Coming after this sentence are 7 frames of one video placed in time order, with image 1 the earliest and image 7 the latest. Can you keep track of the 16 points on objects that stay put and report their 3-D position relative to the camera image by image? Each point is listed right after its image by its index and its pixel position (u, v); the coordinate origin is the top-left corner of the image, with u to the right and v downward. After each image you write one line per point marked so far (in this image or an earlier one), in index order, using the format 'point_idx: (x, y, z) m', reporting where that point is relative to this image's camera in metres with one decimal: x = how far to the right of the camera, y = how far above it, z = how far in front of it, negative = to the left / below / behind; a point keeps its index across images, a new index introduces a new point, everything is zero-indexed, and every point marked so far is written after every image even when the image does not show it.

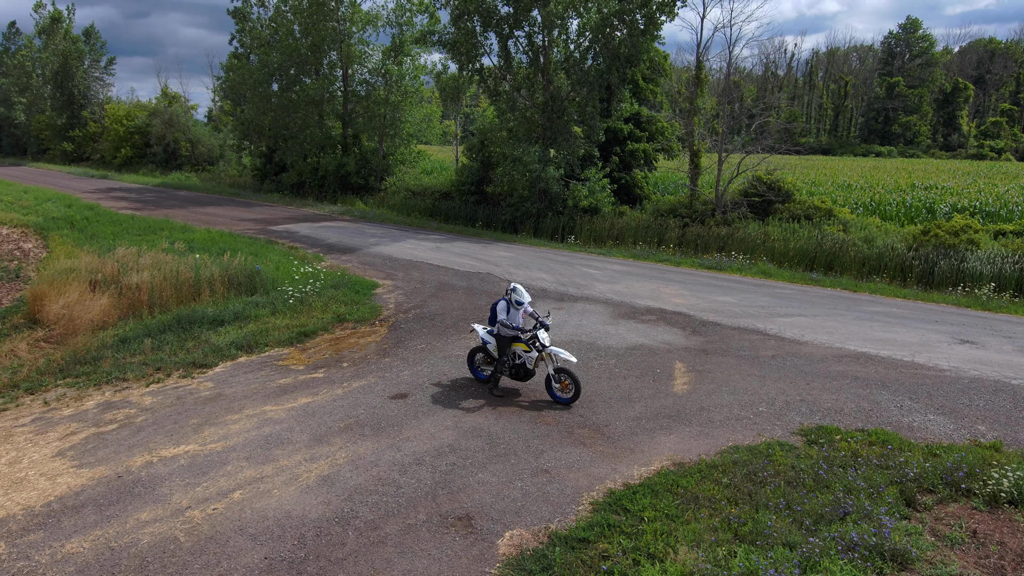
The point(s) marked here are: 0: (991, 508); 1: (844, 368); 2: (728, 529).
0: (+4.1, -1.9, +5.4) m
1: (+4.5, -1.1, +8.5) m
2: (+1.7, -1.9, +4.9) m
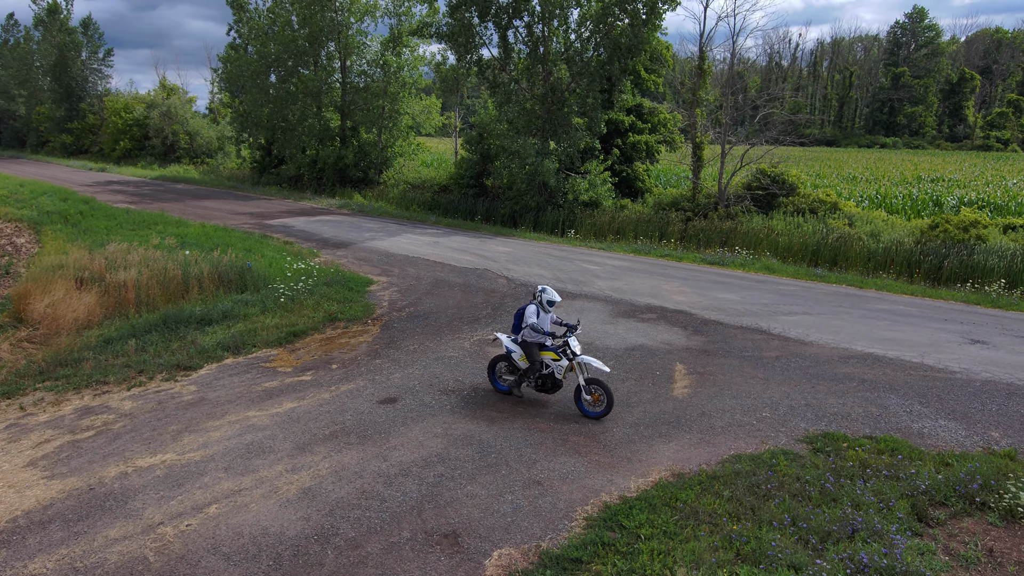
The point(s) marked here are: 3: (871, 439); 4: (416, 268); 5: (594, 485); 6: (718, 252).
0: (+4.0, -1.9, +5.1) m
1: (+4.4, -1.1, +8.2) m
2: (+1.6, -1.9, +4.6) m
3: (+3.7, -1.5, +6.5) m
4: (-2.1, +0.4, +13.9) m
5: (+0.7, -1.7, +5.5) m
6: (+5.2, +0.9, +16.2) m
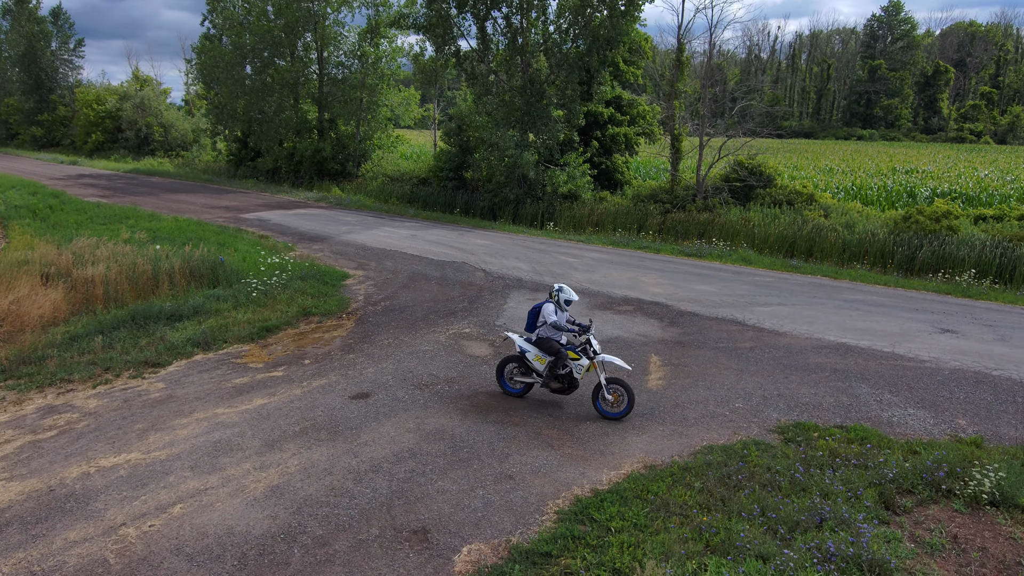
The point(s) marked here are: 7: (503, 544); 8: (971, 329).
0: (+3.8, -1.8, +5.2) m
1: (+4.1, -0.9, +8.3) m
2: (+1.4, -1.8, +4.6) m
3: (+3.4, -1.4, +6.5) m
4: (-2.6, +0.6, +13.8) m
5: (+0.5, -1.6, +5.5) m
6: (+4.7, +1.1, +16.3) m
7: (-0.1, -1.9, +4.6) m
8: (+6.8, -0.6, +9.4) m
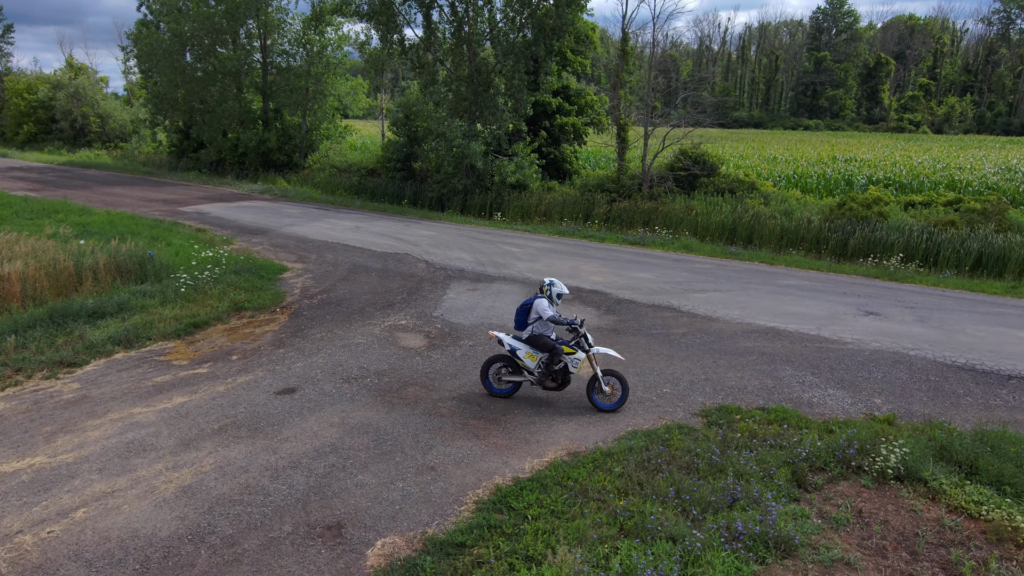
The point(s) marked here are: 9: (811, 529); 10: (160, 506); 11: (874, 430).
0: (+3.1, -1.7, +5.4) m
1: (+3.2, -0.7, +8.5) m
2: (+0.7, -1.7, +4.7) m
3: (+2.6, -1.3, +6.7) m
4: (-3.8, +0.7, +13.5) m
5: (-0.2, -1.6, +5.5) m
6: (+3.3, +1.4, +16.4) m
7: (-0.7, -1.8, +4.6) m
8: (+5.9, -0.3, +9.8) m
9: (+2.2, -1.8, +4.7) m
10: (-2.7, -1.7, +4.9) m
11: (+3.6, -1.4, +6.2) m
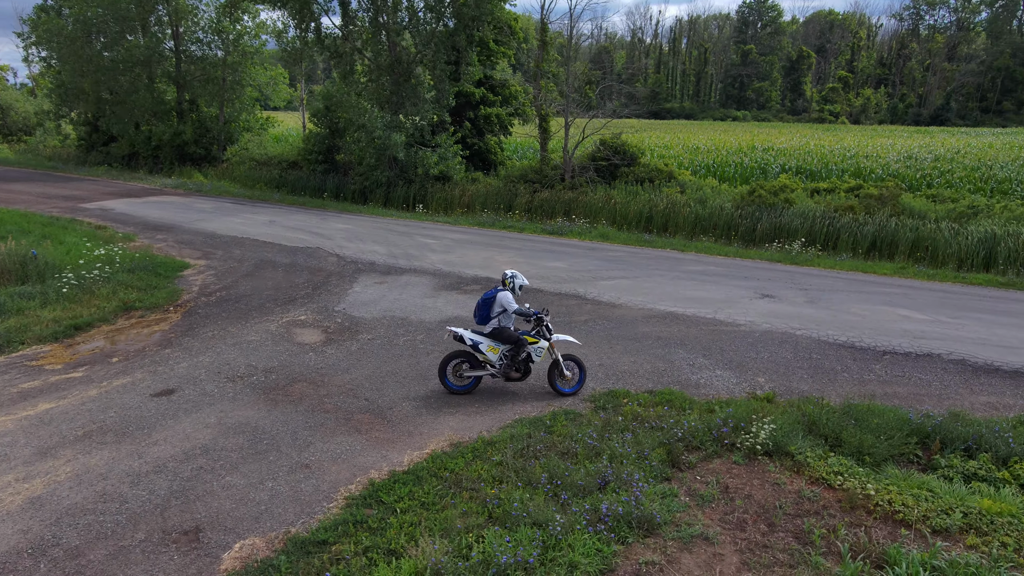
0: (+2.1, -1.5, +5.6) m
1: (+1.9, -0.6, +8.7) m
2: (-0.2, -1.6, +4.7) m
3: (+1.5, -1.1, +6.8) m
4: (-5.6, +0.8, +13.1) m
5: (-1.2, -1.5, +5.4) m
6: (+1.2, +1.7, +16.6) m
7: (-1.6, -1.7, +4.5) m
8: (+4.4, -0.1, +10.2) m
9: (+1.3, -1.7, +4.9) m
10: (-3.7, -1.7, +4.6) m
11: (+2.4, -1.2, +6.4) m
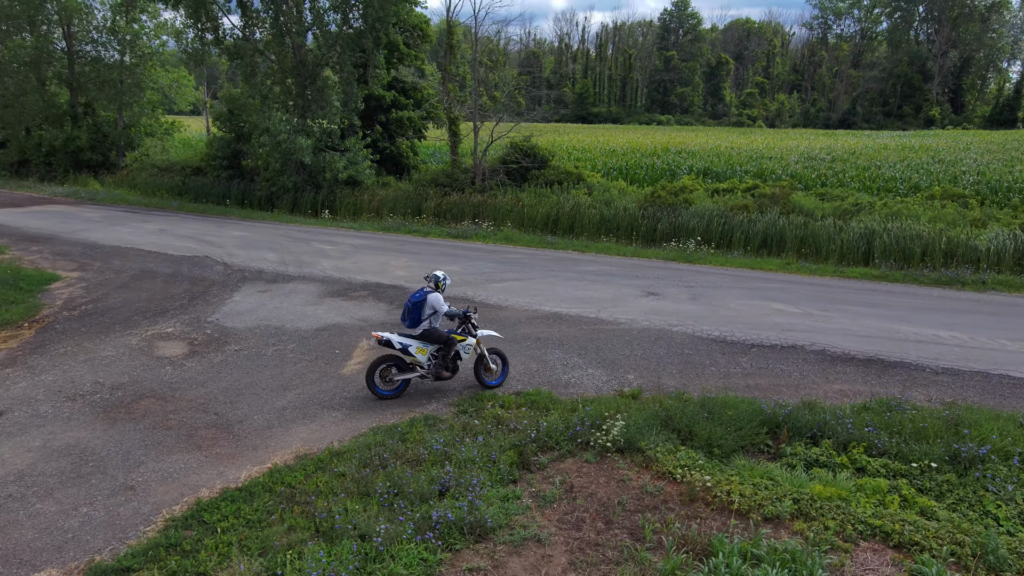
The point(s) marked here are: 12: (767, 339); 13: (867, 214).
0: (+0.8, -1.5, +5.6) m
1: (+0.3, -0.6, +8.7) m
2: (-1.4, -1.7, +4.5) m
3: (+0.1, -1.1, +6.8) m
4: (-7.6, +0.6, +12.4) m
5: (-2.5, -1.5, +5.1) m
6: (-1.2, +1.6, +16.5) m
7: (-2.8, -1.8, +4.2) m
8: (+2.6, 0.0, +10.4) m
9: (0.0, -1.7, +4.8) m
10: (-4.9, -1.8, +4.1) m
11: (+1.0, -1.2, +6.5) m
12: (+3.4, -0.7, +8.4) m
13: (+8.4, +1.8, +15.0) m
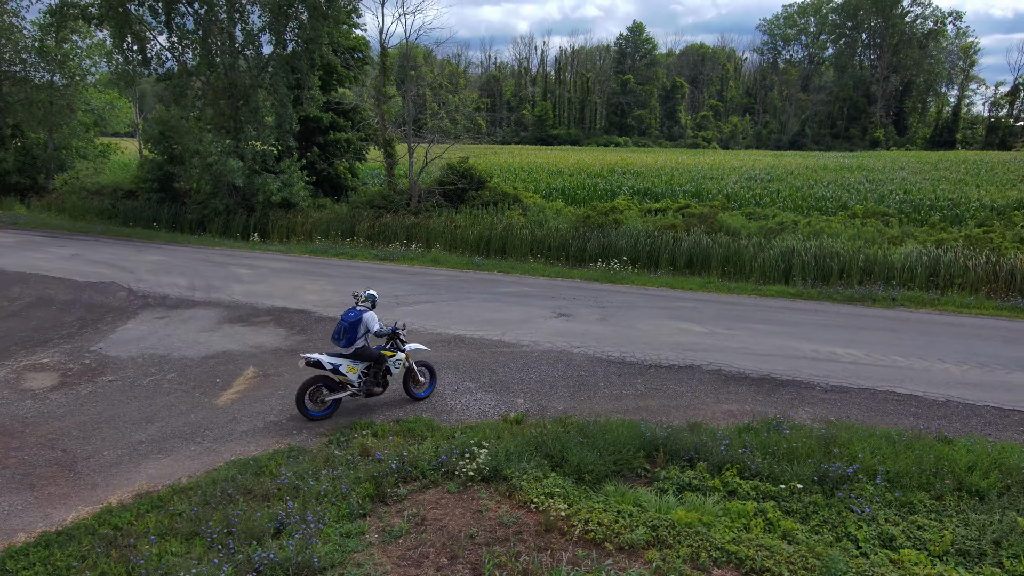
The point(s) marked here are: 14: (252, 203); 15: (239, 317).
0: (-0.4, -1.7, +5.4) m
1: (-1.1, -0.9, +8.5) m
2: (-2.6, -1.9, +4.2) m
3: (-1.2, -1.4, +6.6) m
4: (-9.1, 0.0, +11.8) m
5: (-3.7, -1.8, +4.7) m
6: (-2.9, +1.0, +16.3) m
7: (-3.9, -2.0, +3.8) m
8: (+1.2, -0.4, +10.3) m
9: (-1.1, -1.9, +4.6) m
10: (-6.0, -2.0, +3.6) m
11: (-0.2, -1.4, +6.3) m
12: (+2.0, -0.9, +8.4) m
13: (+6.7, +1.3, +15.3) m
14: (-8.1, +2.7, +19.9) m
15: (-4.2, -0.5, +9.9) m
